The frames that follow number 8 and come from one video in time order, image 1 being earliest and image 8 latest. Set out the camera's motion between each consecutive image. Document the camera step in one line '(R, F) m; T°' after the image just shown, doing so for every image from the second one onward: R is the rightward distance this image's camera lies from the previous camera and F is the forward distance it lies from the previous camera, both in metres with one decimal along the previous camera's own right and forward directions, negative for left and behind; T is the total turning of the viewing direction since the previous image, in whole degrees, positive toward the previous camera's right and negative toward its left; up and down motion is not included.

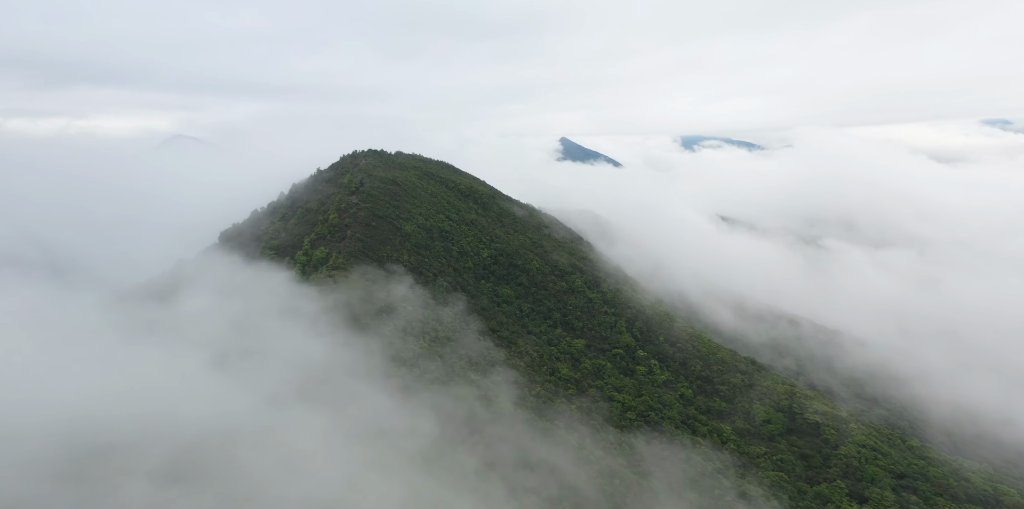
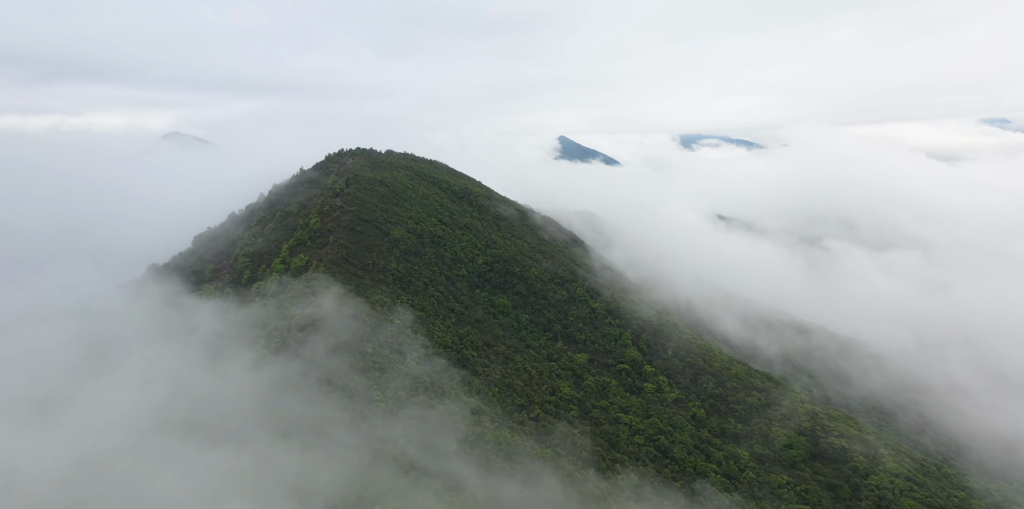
(+0.1, +5.4) m; 0°
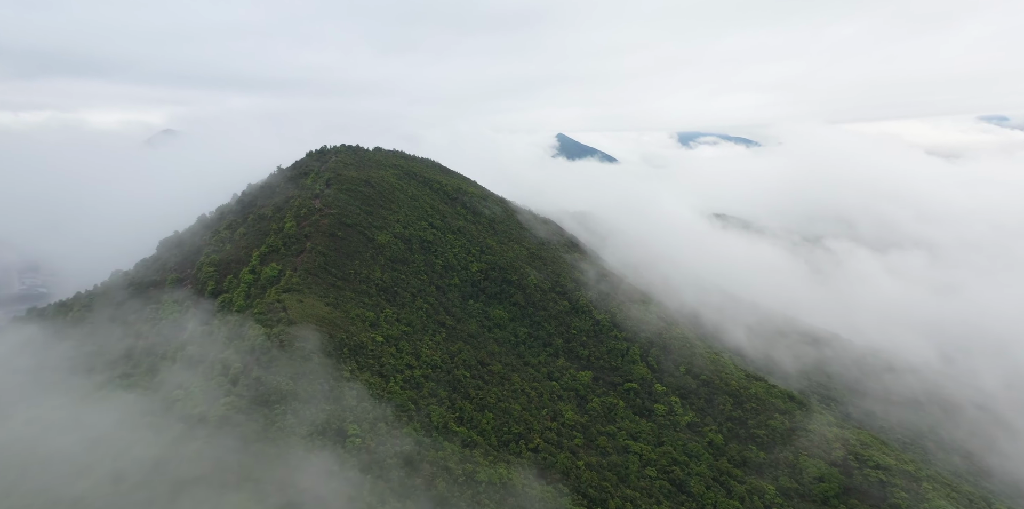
(+0.1, +6.2) m; 0°
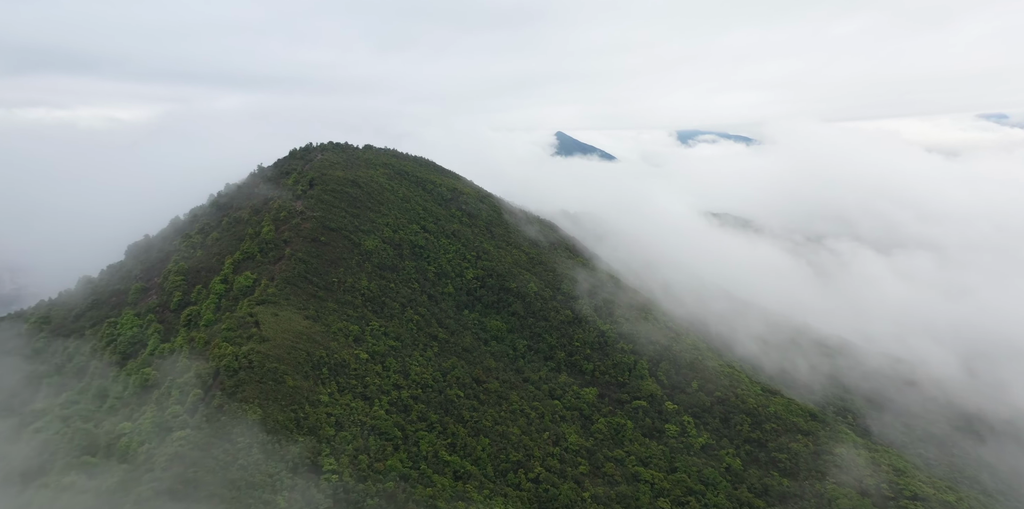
(+0.1, +4.8) m; 0°
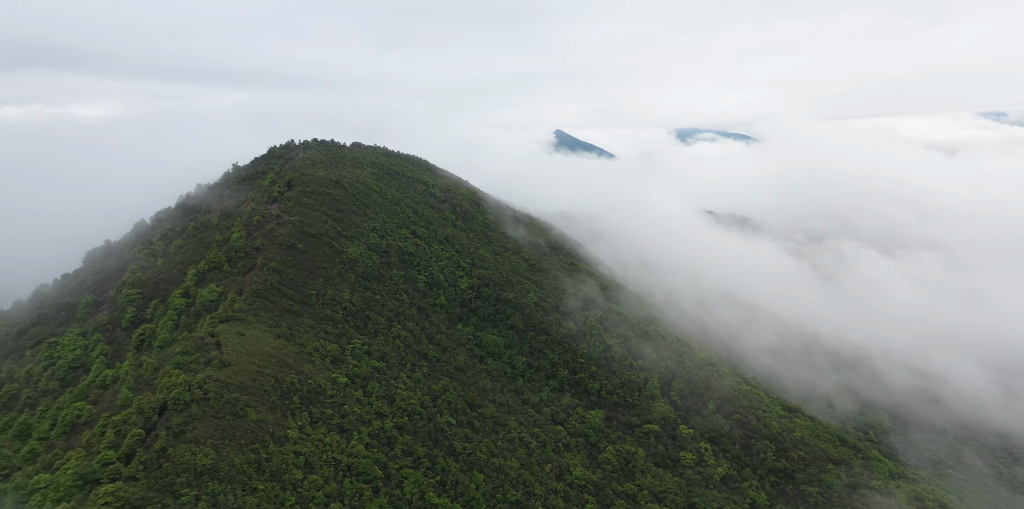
(+0.1, +5.4) m; 0°
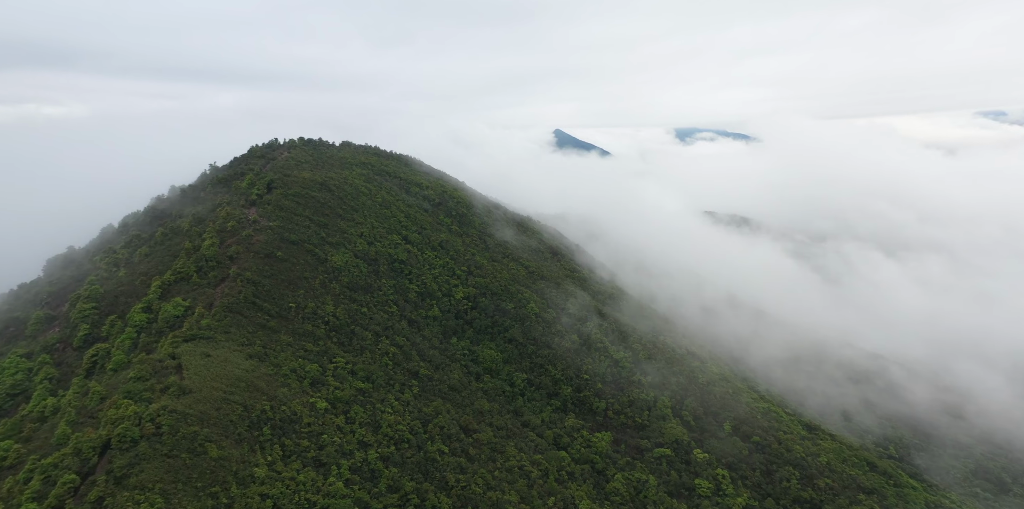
(0.0, +4.2) m; 0°
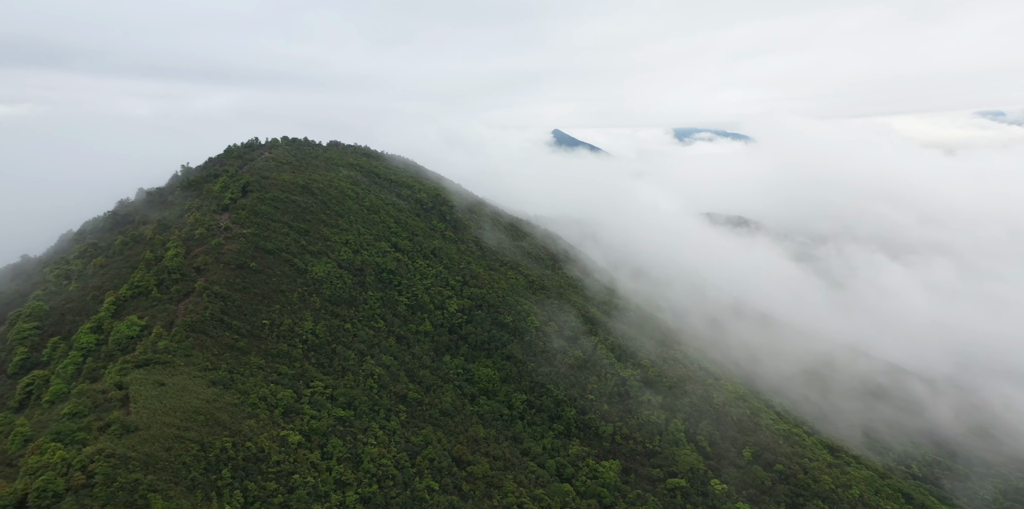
(+0.1, +4.3) m; 0°
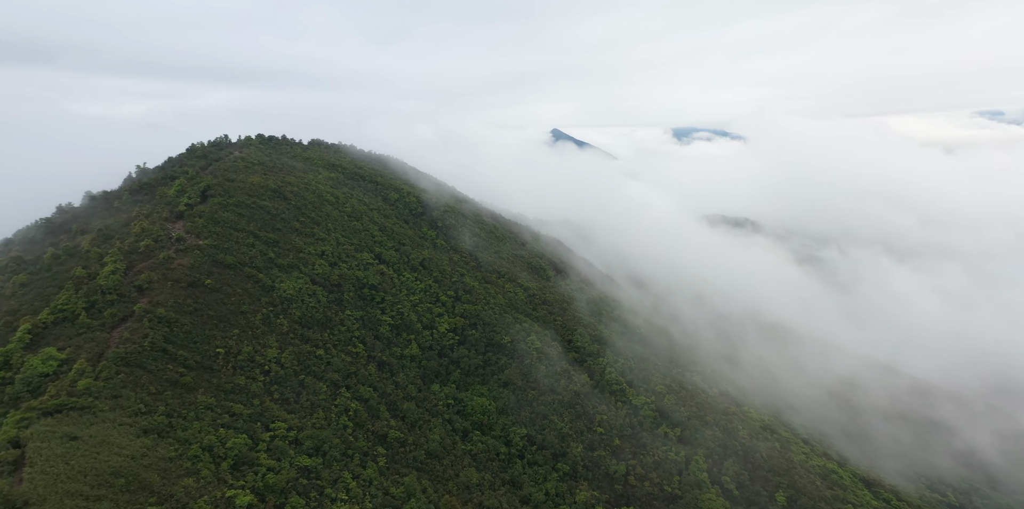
(+0.1, +5.9) m; 0°
